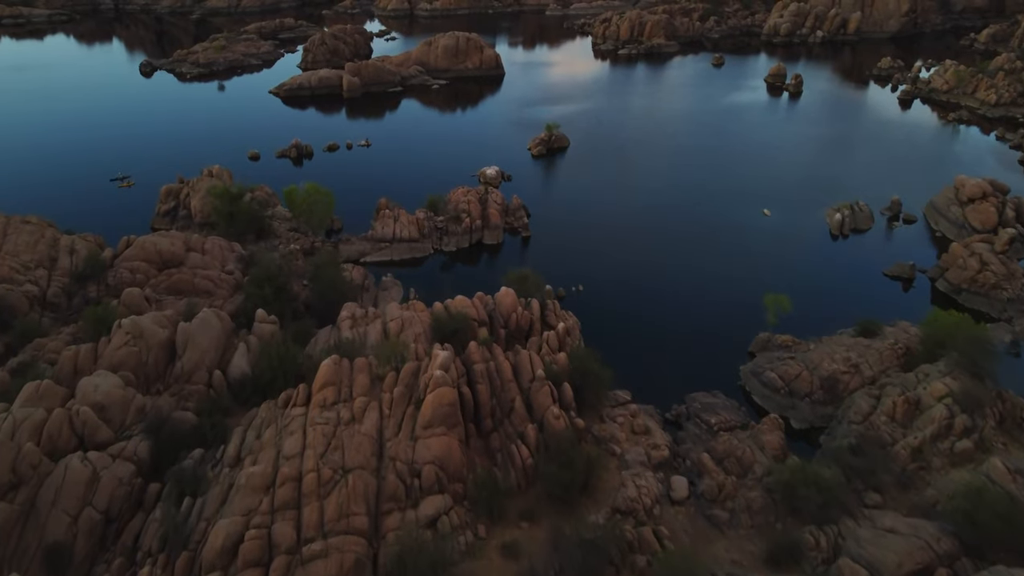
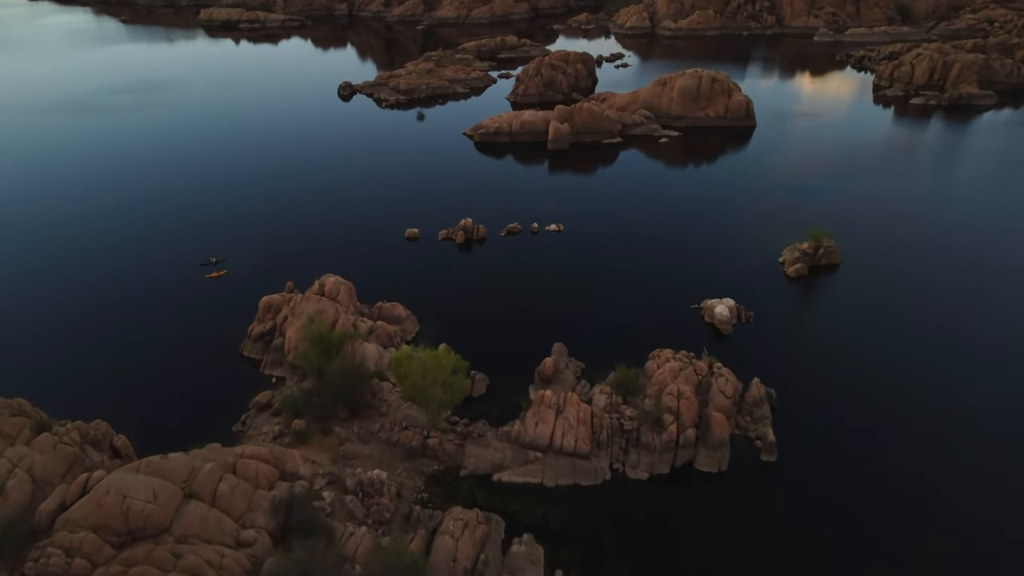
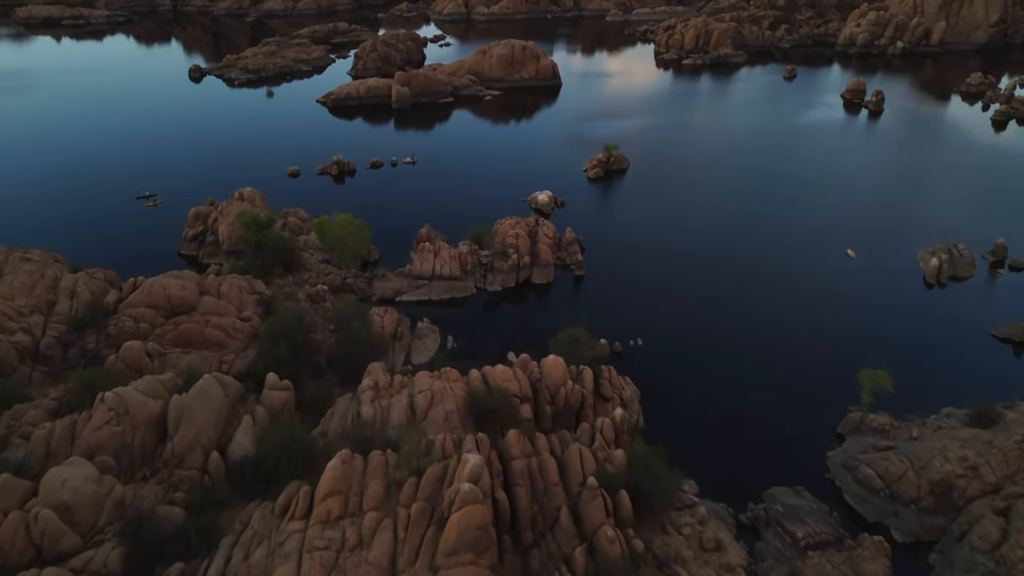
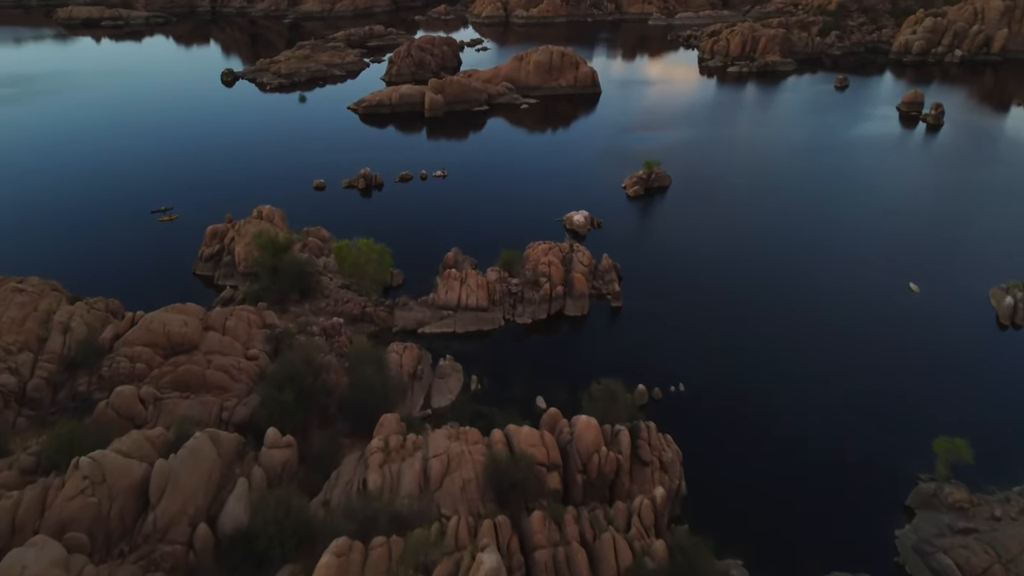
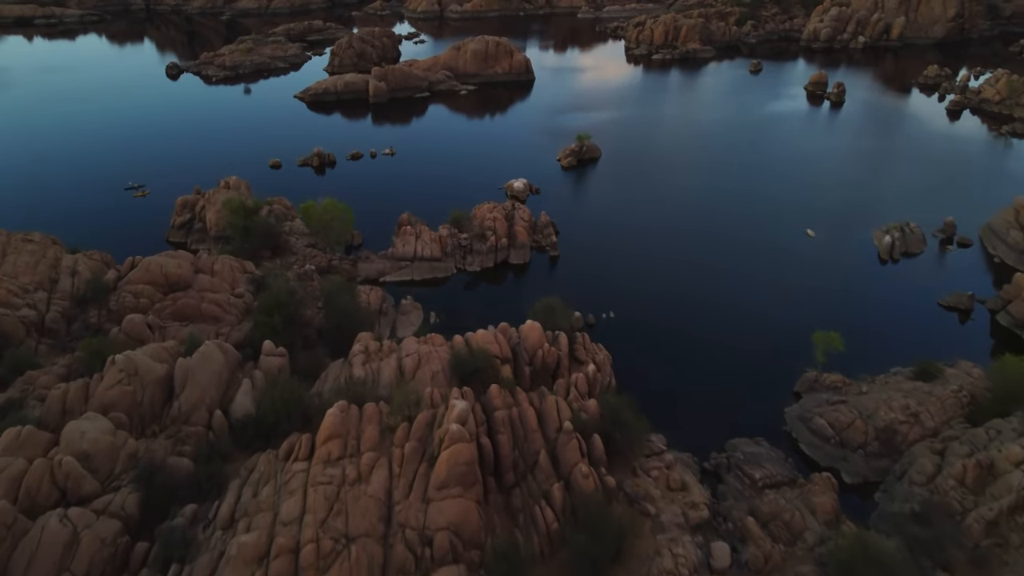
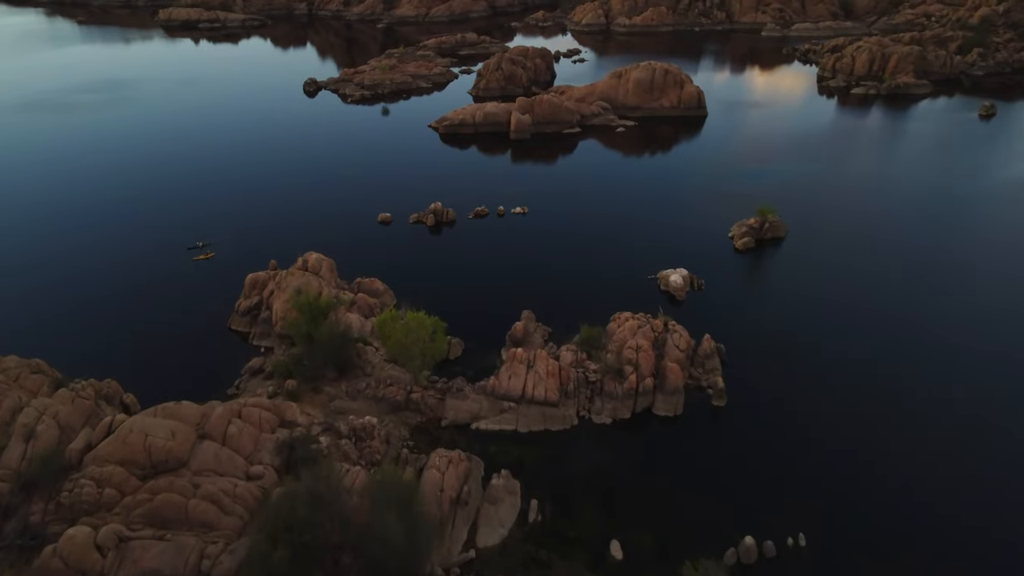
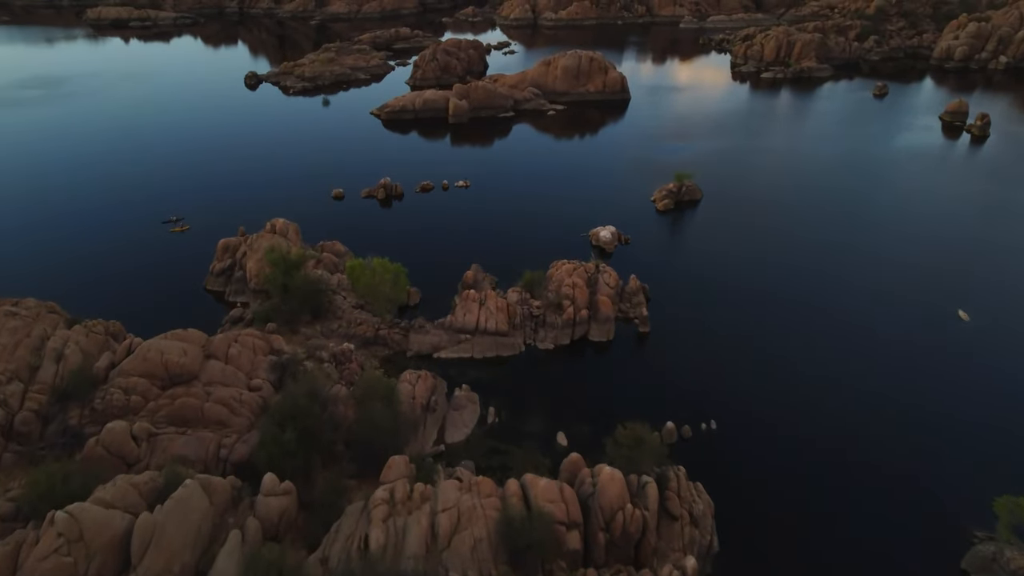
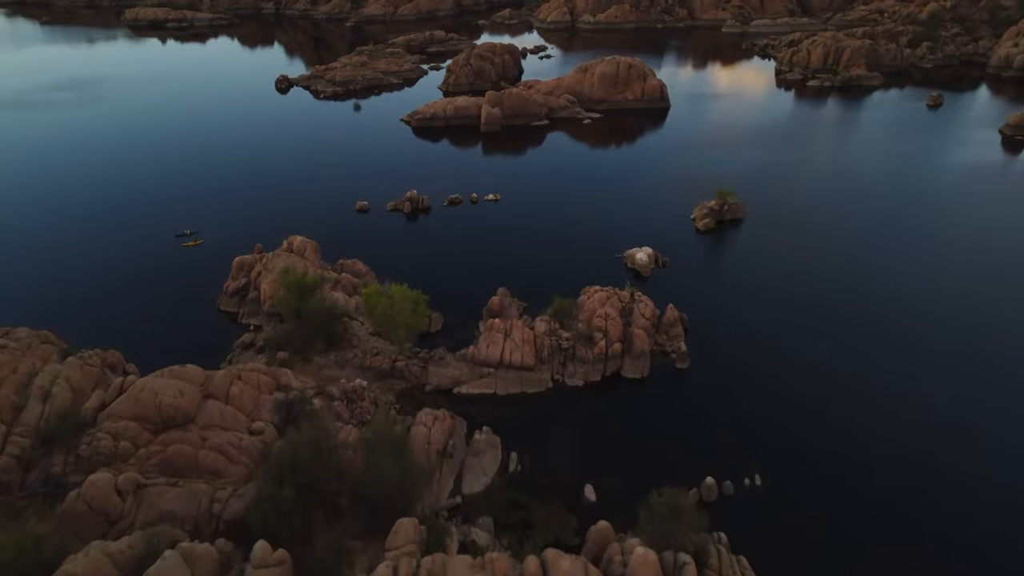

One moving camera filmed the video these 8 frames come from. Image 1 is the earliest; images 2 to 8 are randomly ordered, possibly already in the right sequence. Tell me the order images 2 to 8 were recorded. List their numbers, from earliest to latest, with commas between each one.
5, 3, 4, 7, 8, 6, 2
